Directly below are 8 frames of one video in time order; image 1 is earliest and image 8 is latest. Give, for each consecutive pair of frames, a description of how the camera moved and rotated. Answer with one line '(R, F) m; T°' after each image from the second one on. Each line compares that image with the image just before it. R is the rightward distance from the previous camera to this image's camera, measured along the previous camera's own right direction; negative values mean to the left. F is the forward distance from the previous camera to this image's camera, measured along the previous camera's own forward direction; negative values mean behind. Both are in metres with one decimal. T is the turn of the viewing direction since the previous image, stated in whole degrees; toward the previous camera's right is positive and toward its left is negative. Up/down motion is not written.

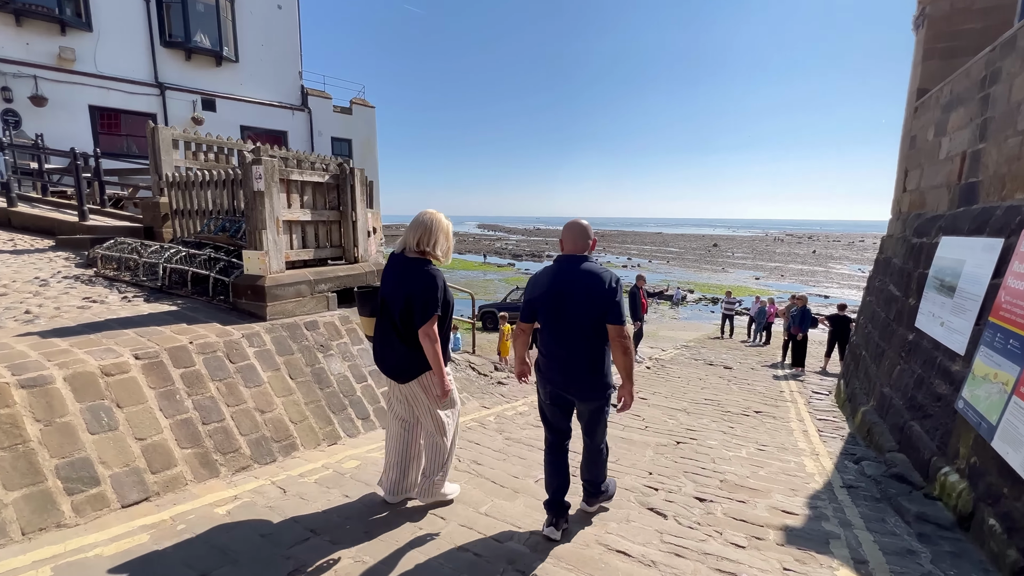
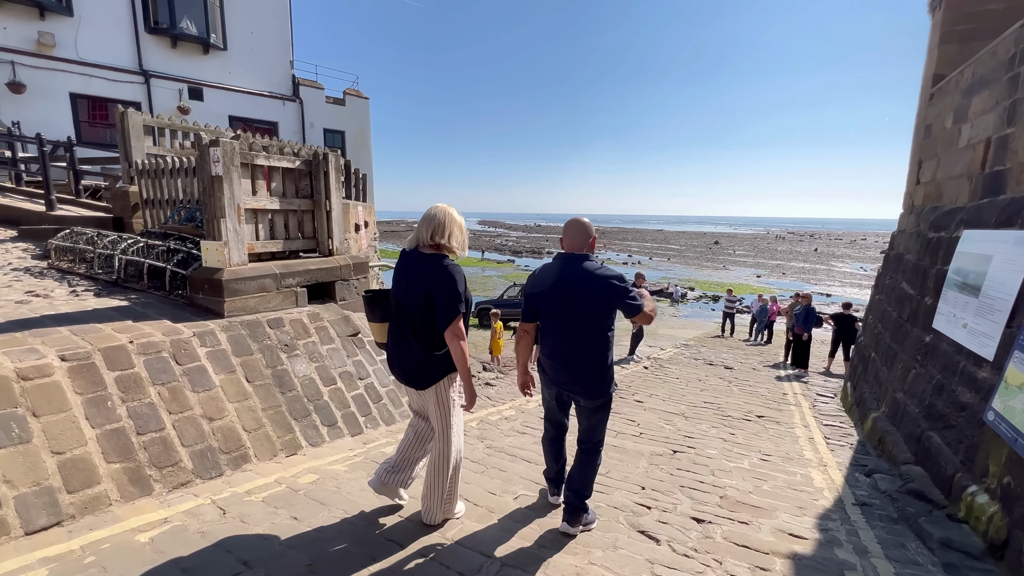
(+0.2, +0.4) m; 0°
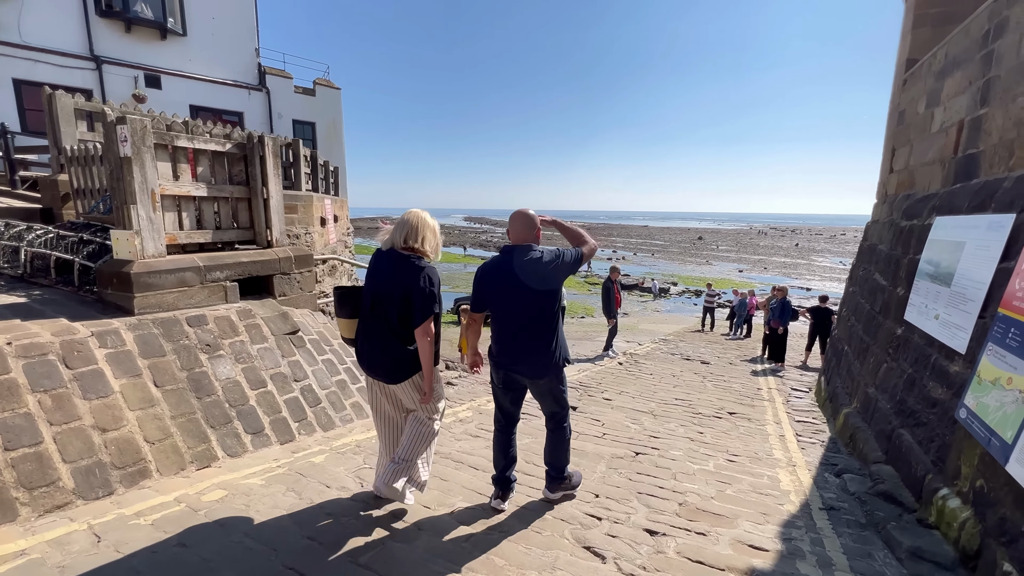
(+0.3, +0.3) m; +2°
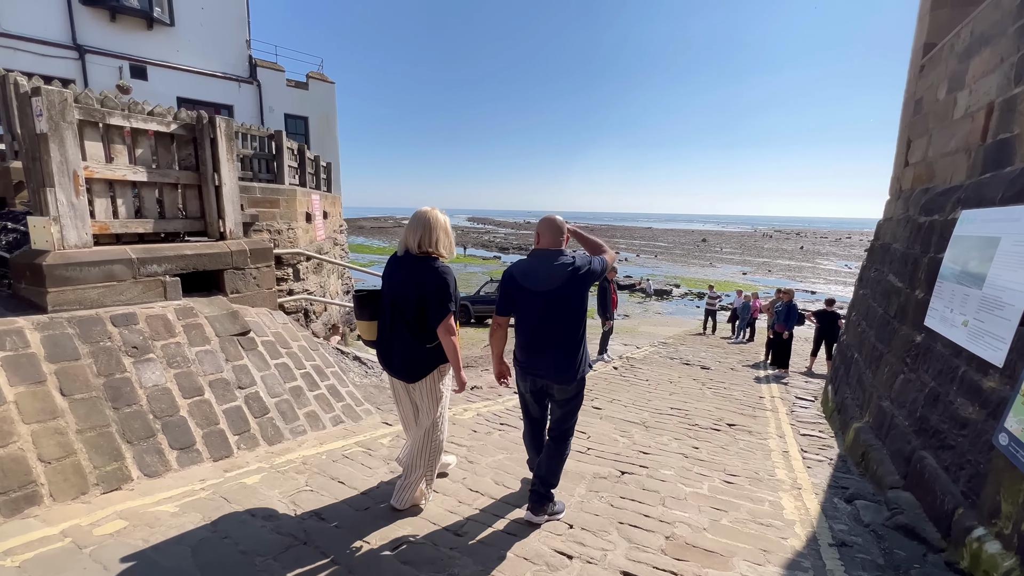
(+0.3, +0.4) m; 0°
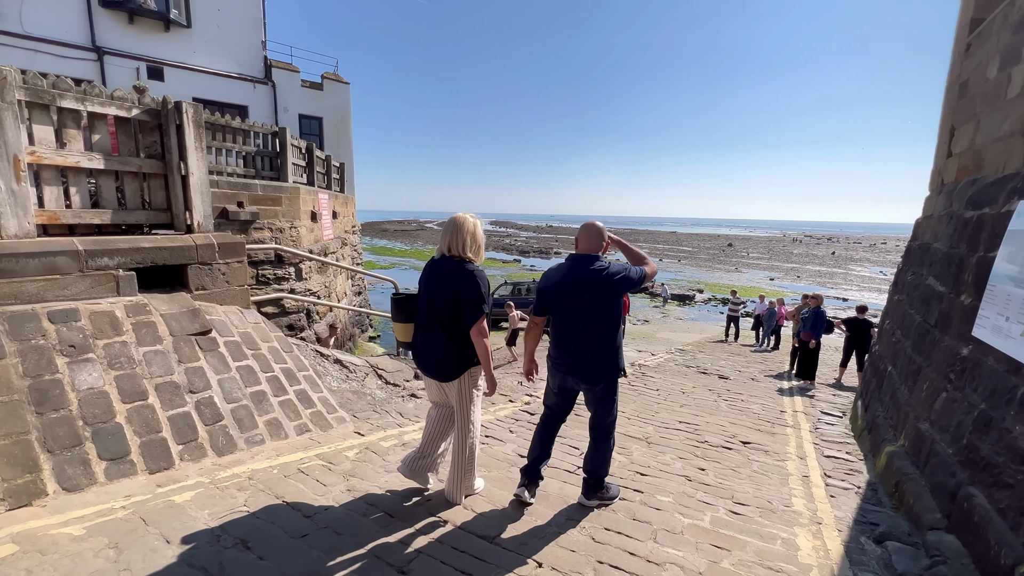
(+0.3, +0.4) m; -3°
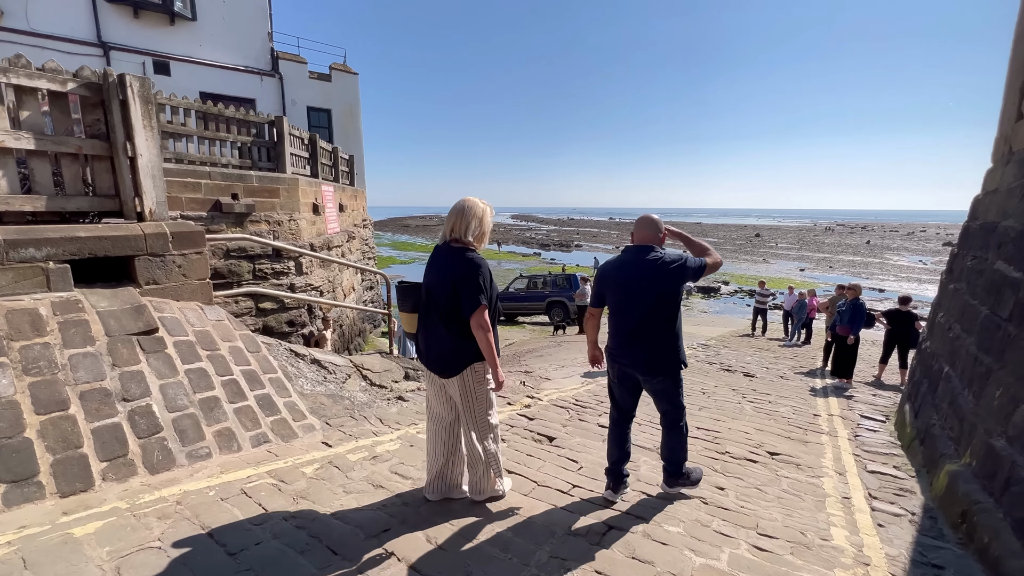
(+0.3, +0.5) m; -3°
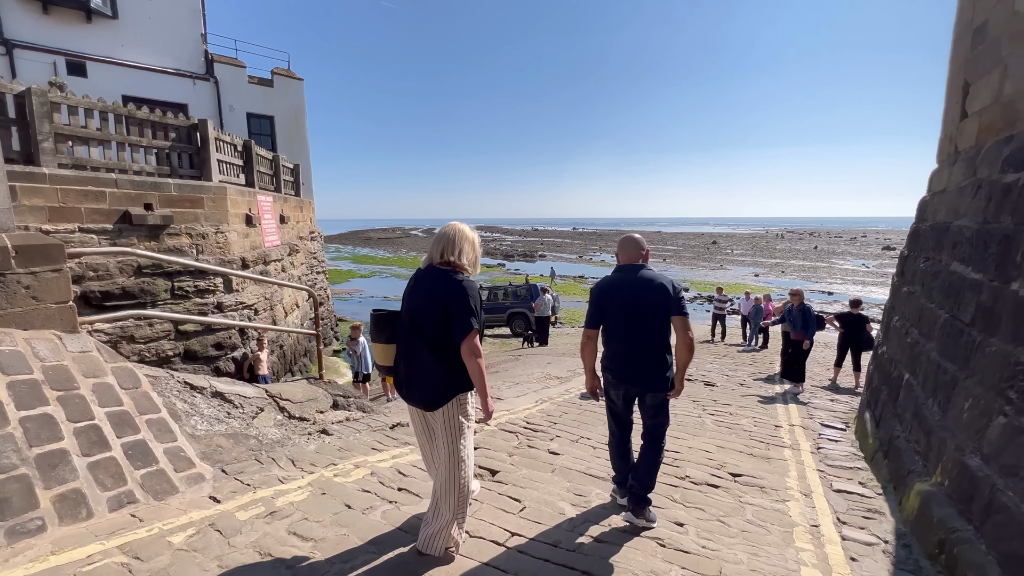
(+0.3, +0.5) m; +4°
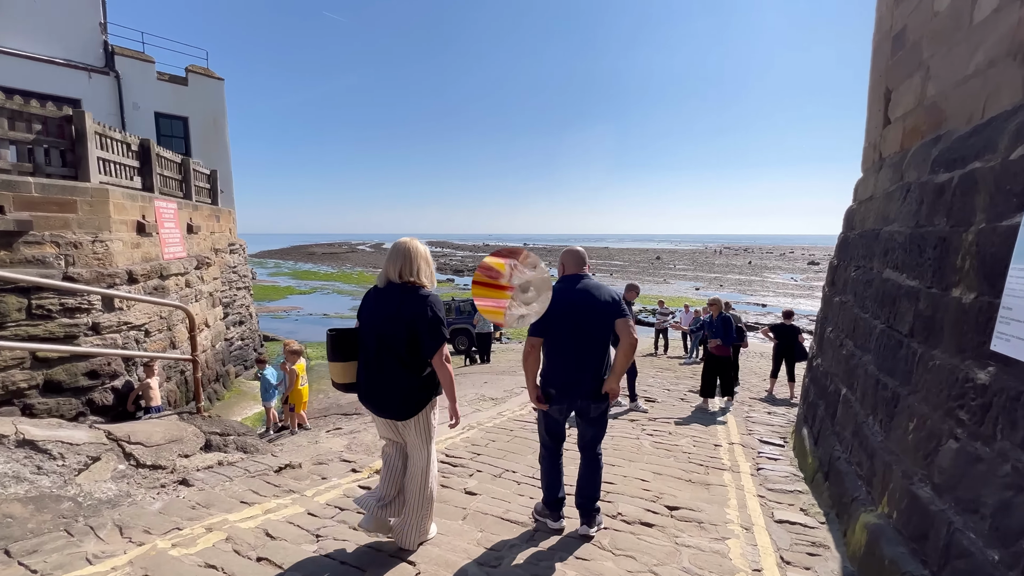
(+0.4, +0.5) m; +6°
